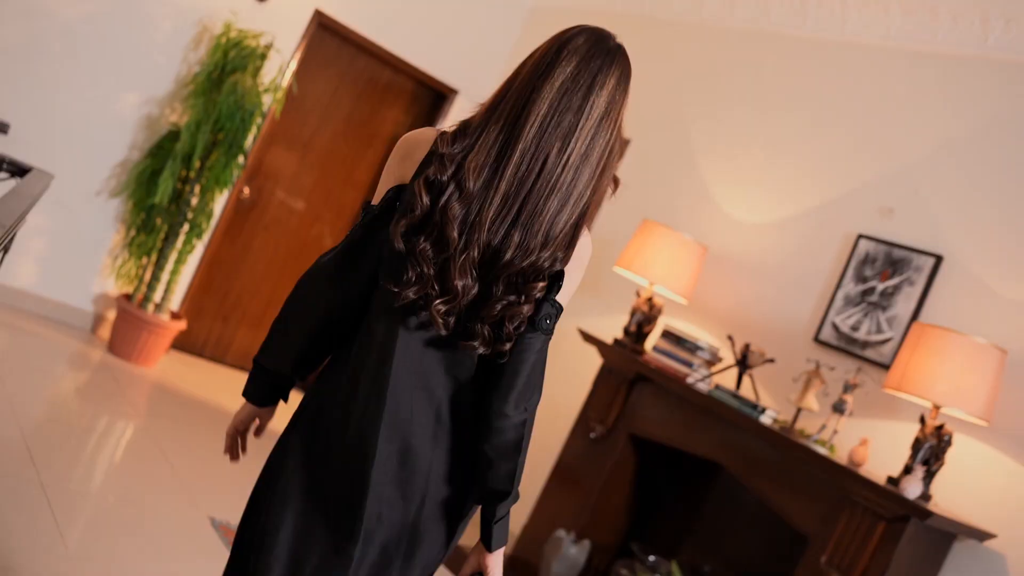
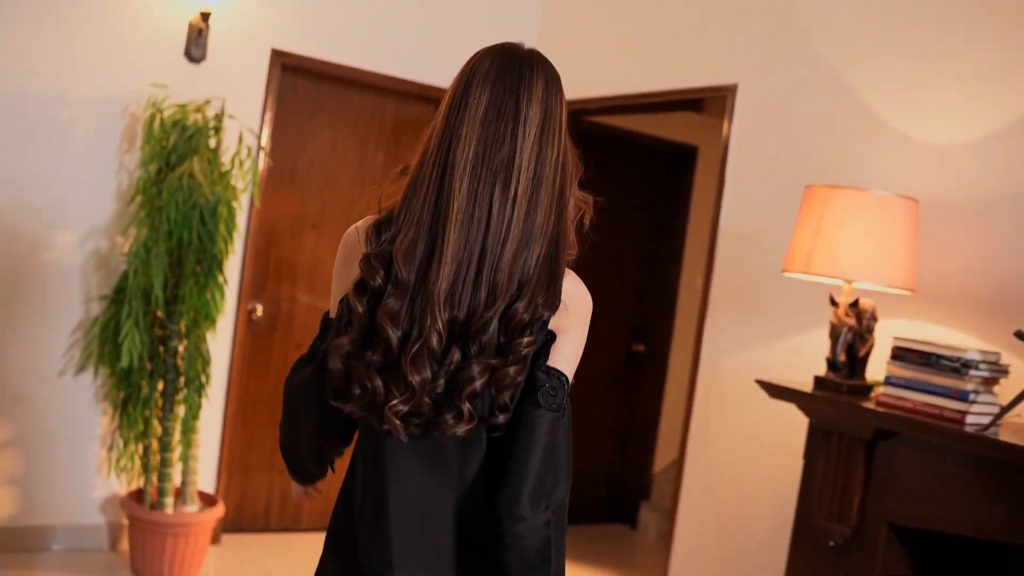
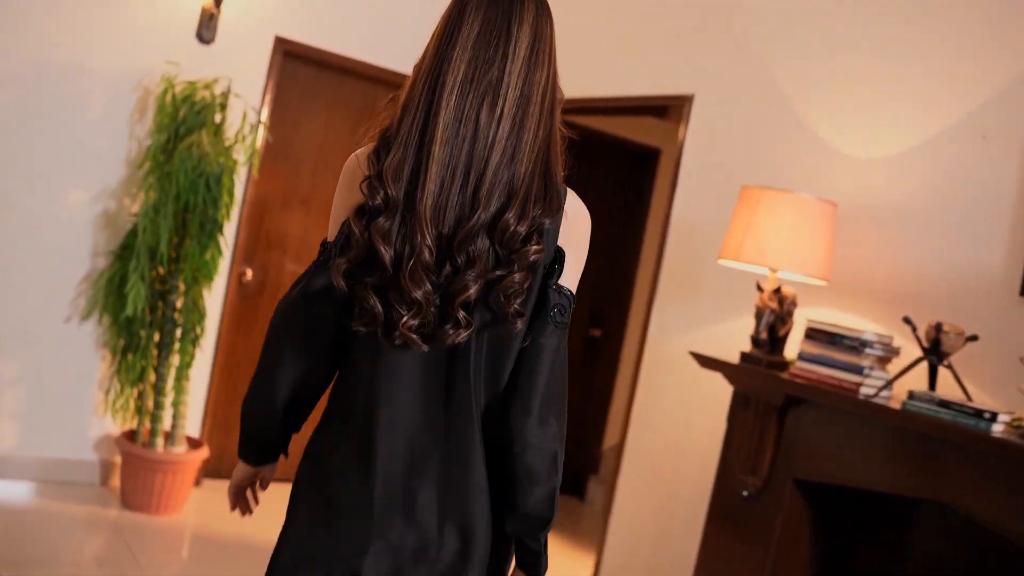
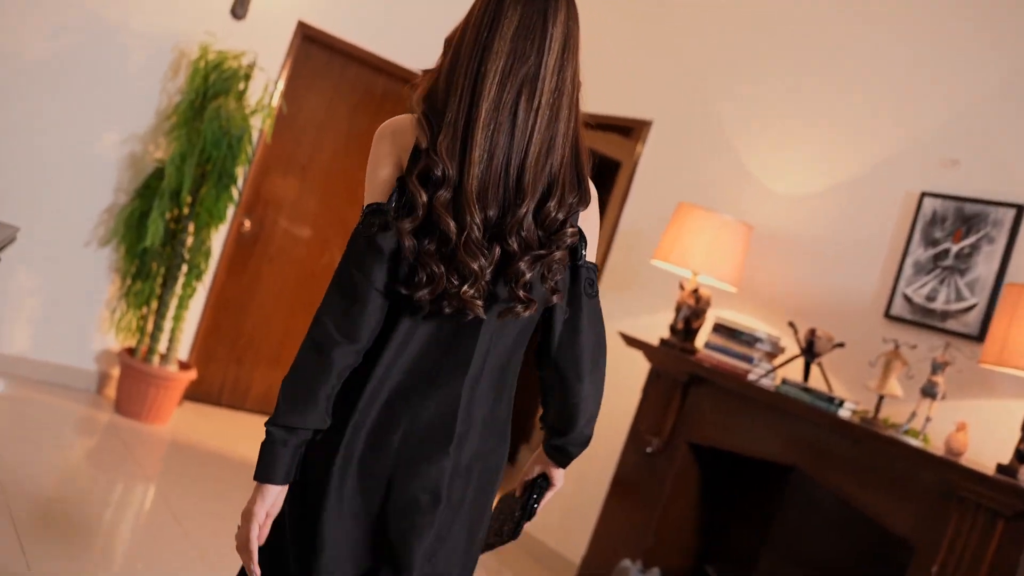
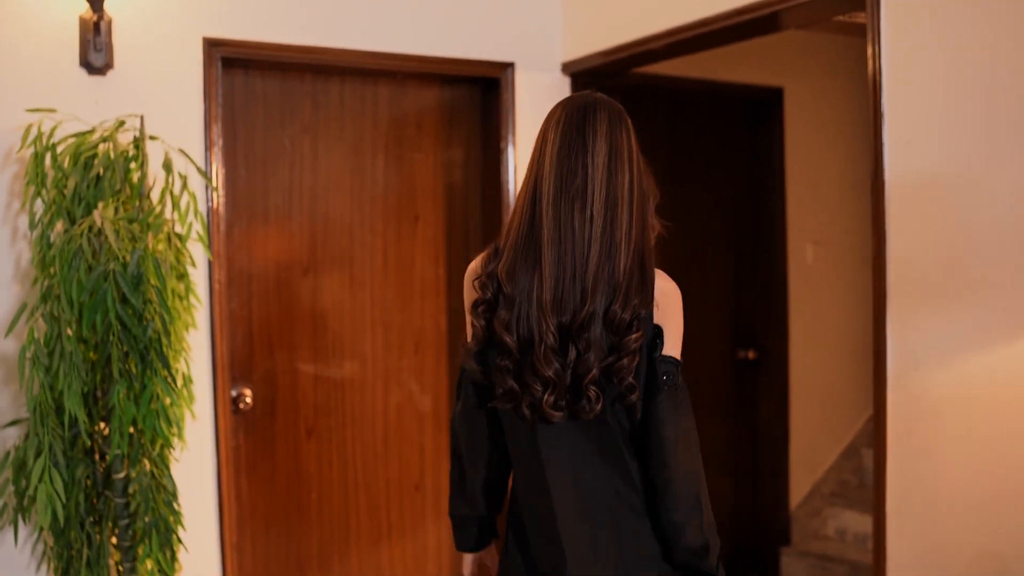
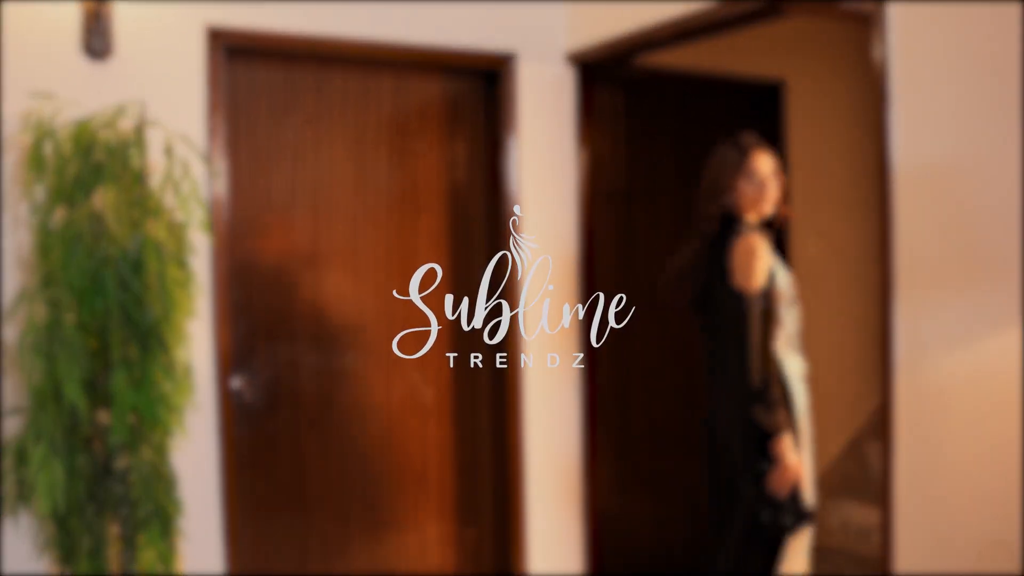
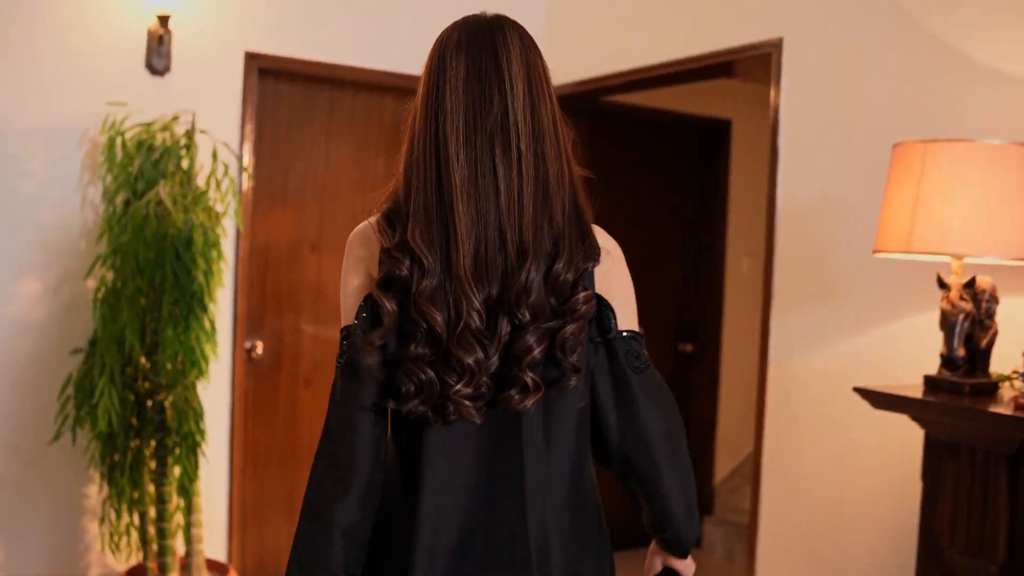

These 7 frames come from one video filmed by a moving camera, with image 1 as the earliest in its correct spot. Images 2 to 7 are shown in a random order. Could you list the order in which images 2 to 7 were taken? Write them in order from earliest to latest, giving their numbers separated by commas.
4, 3, 2, 7, 5, 6
